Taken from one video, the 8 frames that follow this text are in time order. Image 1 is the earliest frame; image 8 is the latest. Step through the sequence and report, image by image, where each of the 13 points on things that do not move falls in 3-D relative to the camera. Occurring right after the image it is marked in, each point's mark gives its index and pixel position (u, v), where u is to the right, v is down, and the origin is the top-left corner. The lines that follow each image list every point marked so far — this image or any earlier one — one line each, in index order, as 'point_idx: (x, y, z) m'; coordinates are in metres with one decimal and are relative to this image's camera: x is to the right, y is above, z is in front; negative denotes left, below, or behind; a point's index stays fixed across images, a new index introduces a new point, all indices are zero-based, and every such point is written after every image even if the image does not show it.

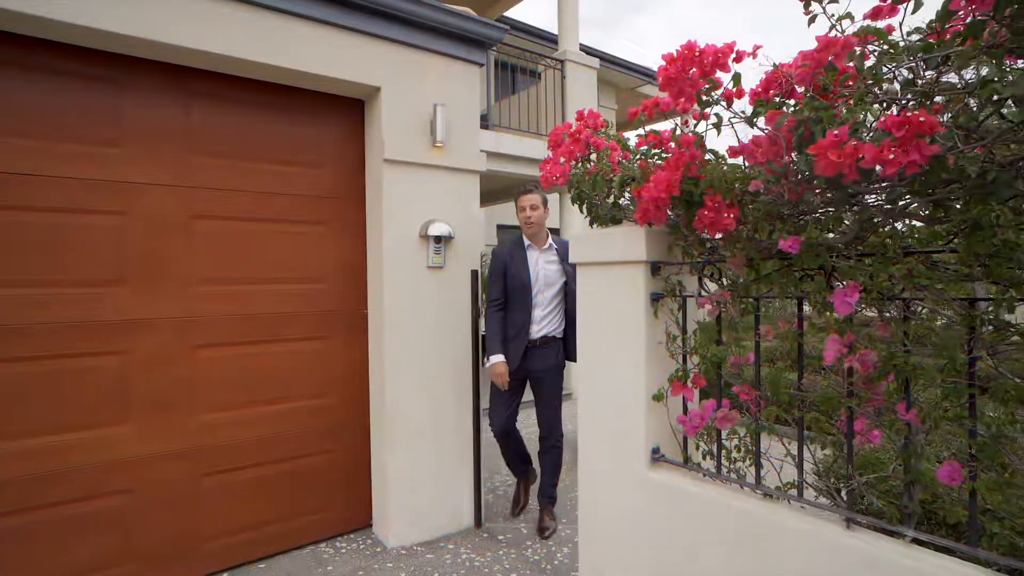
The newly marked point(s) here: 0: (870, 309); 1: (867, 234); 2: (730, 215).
0: (+0.9, -0.1, +1.4) m
1: (+0.9, +0.1, +1.3) m
2: (+0.6, +0.2, +1.5) m
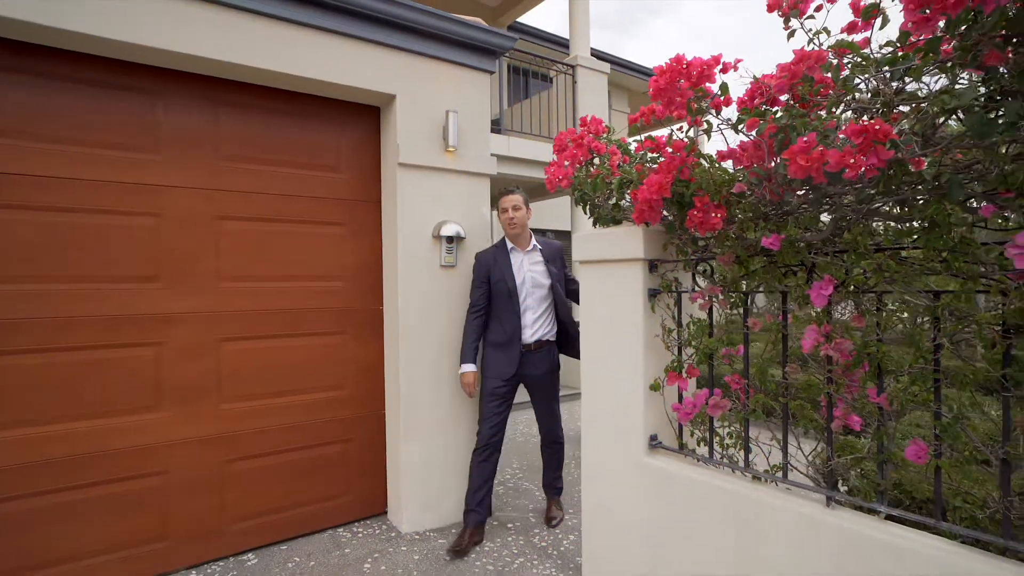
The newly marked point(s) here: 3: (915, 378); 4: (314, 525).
0: (+0.9, 0.0, +1.5) m
1: (+0.9, +0.2, +1.5) m
2: (+0.6, +0.2, +1.7) m
3: (+1.1, -0.2, +1.4) m
4: (-1.1, -1.3, +3.0) m
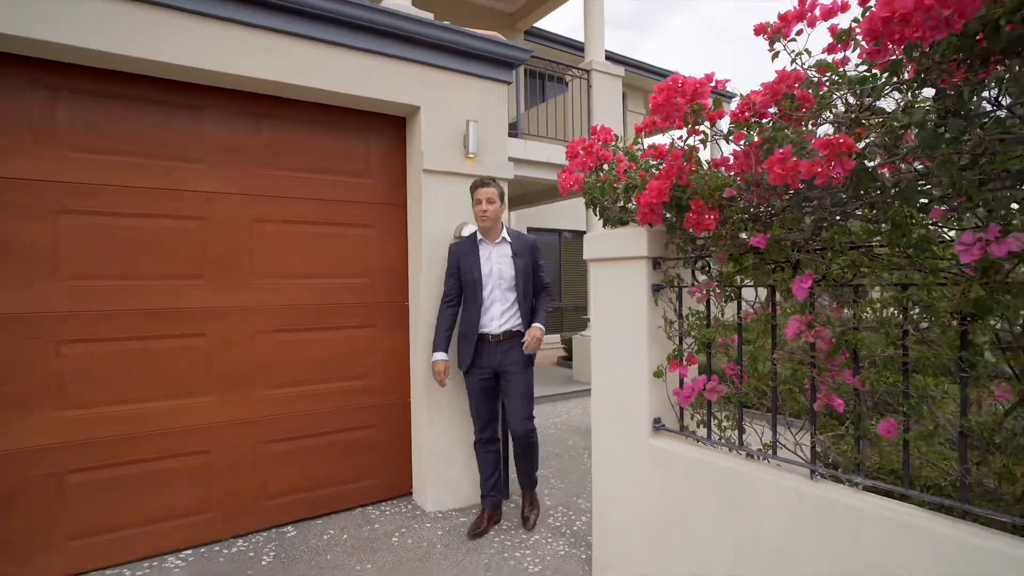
0: (+1.0, 0.0, +1.7) m
1: (+0.9, +0.2, +1.6) m
2: (+0.7, +0.2, +1.9) m
3: (+1.1, -0.2, +1.6) m
4: (-1.0, -1.3, +3.2) m
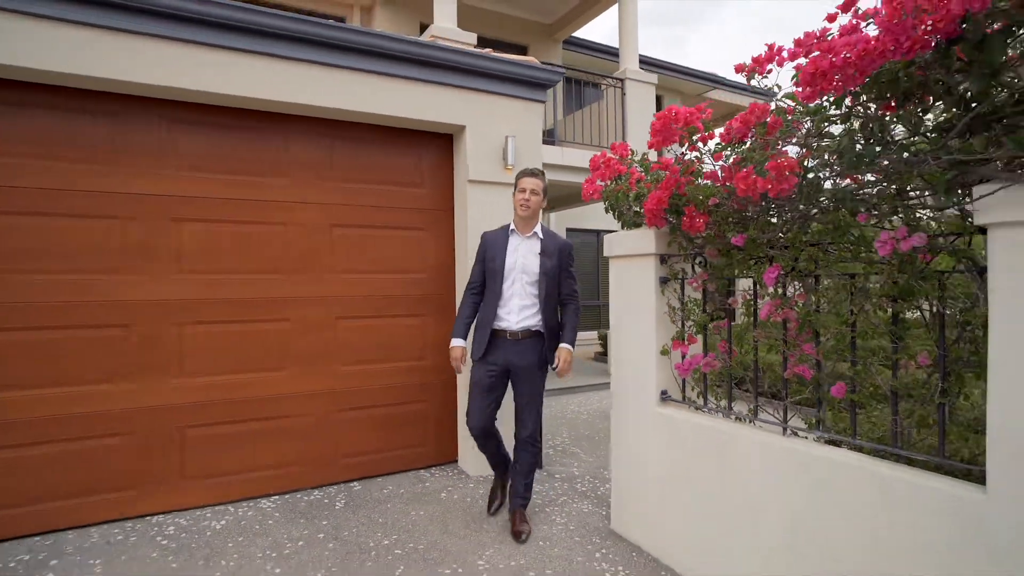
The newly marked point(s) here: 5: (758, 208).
0: (+1.1, 0.0, +2.1) m
1: (+1.0, +0.2, +2.0) m
2: (+0.8, +0.3, +2.3) m
3: (+1.2, -0.2, +2.0) m
4: (-0.8, -1.2, +3.7) m
5: (+0.9, +0.3, +2.1) m
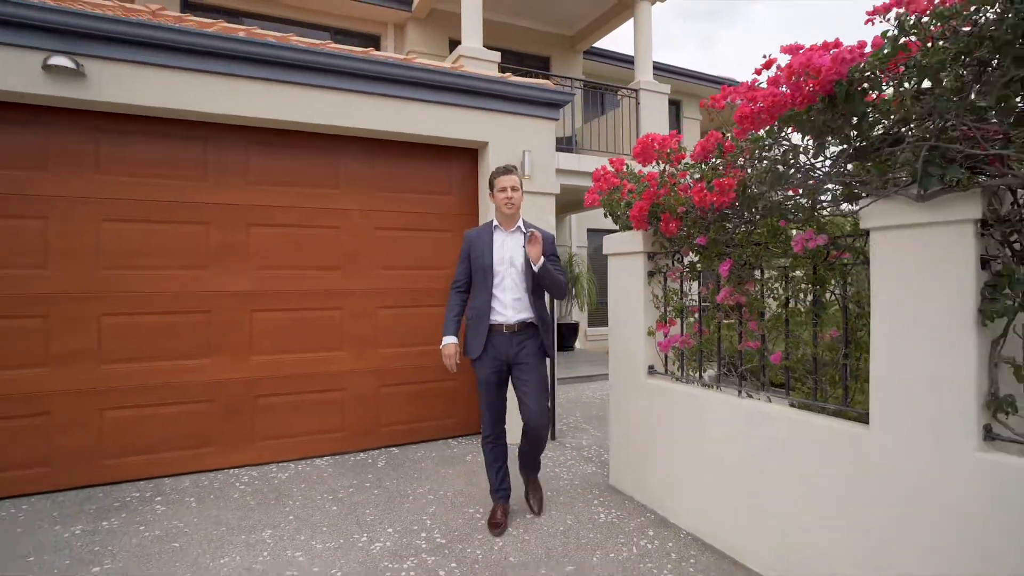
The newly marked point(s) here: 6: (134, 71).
0: (+1.1, +0.1, +2.6) m
1: (+1.1, +0.3, +2.6) m
2: (+0.8, +0.3, +2.8) m
3: (+1.2, -0.1, +2.5) m
4: (-0.6, -1.2, +4.4) m
5: (+1.0, +0.4, +2.6) m
6: (-2.4, +1.4, +3.4) m
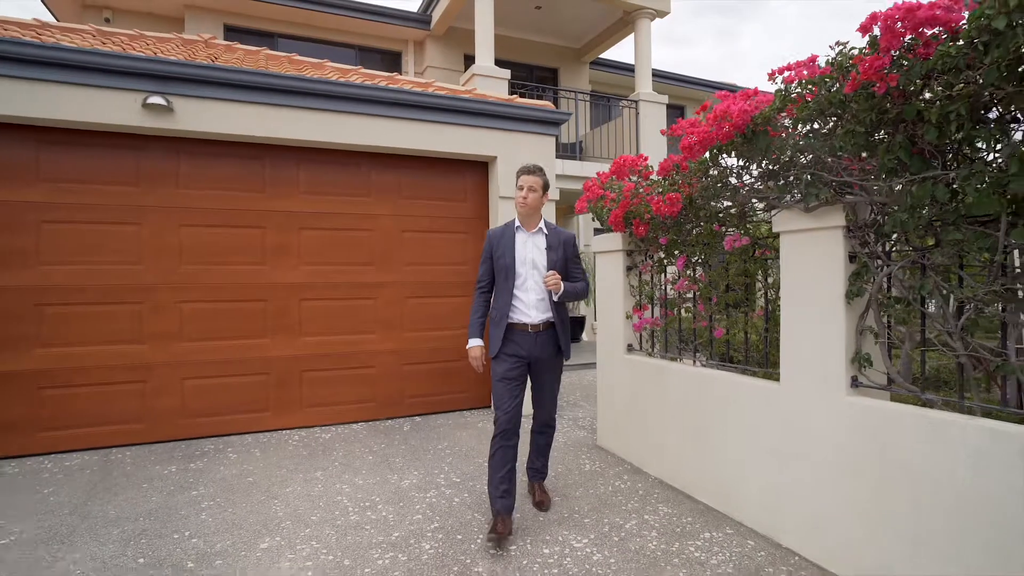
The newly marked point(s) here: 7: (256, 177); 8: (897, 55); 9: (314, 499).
0: (+1.1, +0.1, +3.3) m
1: (+1.1, +0.3, +3.2) m
2: (+0.9, +0.4, +3.5) m
3: (+1.2, -0.1, +3.2) m
4: (-0.6, -1.1, +5.1) m
5: (+1.0, +0.4, +3.3) m
6: (-2.4, +1.4, +4.2) m
7: (-2.1, +0.9, +4.5) m
8: (+1.4, +0.8, +2.0) m
9: (-1.2, -1.3, +3.2) m
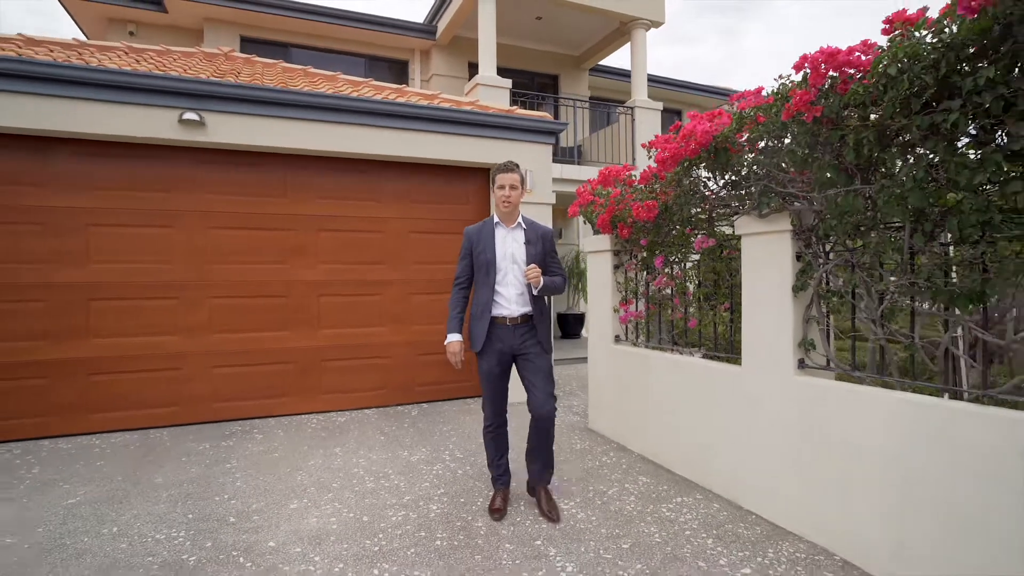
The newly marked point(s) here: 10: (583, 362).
0: (+1.1, +0.2, +3.7) m
1: (+1.1, +0.3, +3.6) m
2: (+0.8, +0.4, +3.9) m
3: (+1.2, 0.0, +3.6) m
4: (-0.6, -1.1, +5.5) m
5: (+1.0, +0.4, +3.7) m
6: (-2.4, +1.5, +4.6) m
7: (-2.1, +1.0, +4.9) m
8: (+1.4, +0.9, +2.4) m
9: (-1.2, -1.2, +3.7) m
10: (+1.1, -1.1, +8.0) m
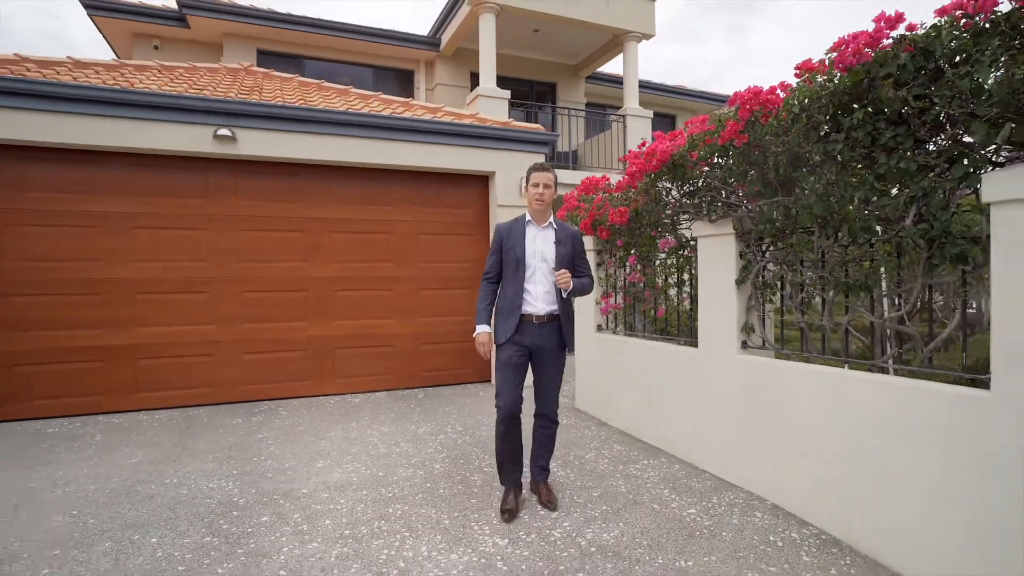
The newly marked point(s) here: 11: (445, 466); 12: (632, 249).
0: (+1.0, +0.2, +4.2) m
1: (+1.0, +0.4, +4.2) m
2: (+0.8, +0.5, +4.5) m
3: (+1.1, 0.0, +4.1) m
4: (-0.6, -1.1, +6.1) m
5: (+0.9, +0.5, +4.3) m
6: (-2.4, +1.5, +5.2) m
7: (-2.2, +1.0, +5.5) m
8: (+1.3, +0.9, +2.9) m
9: (-1.3, -1.2, +4.3) m
10: (+1.0, -1.1, +8.6) m
11: (-0.5, -1.2, +3.7) m
12: (+1.0, +0.3, +4.3) m
